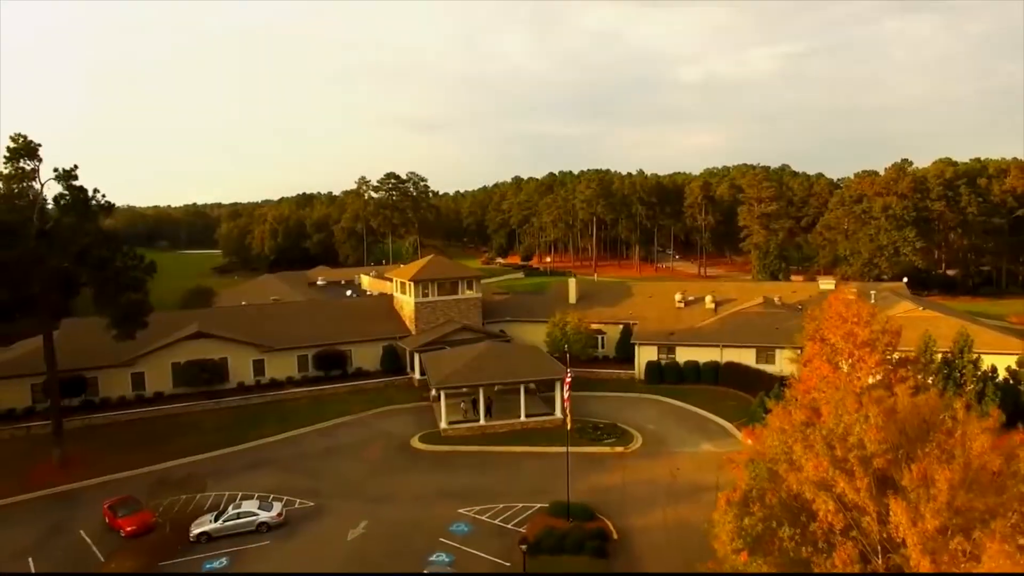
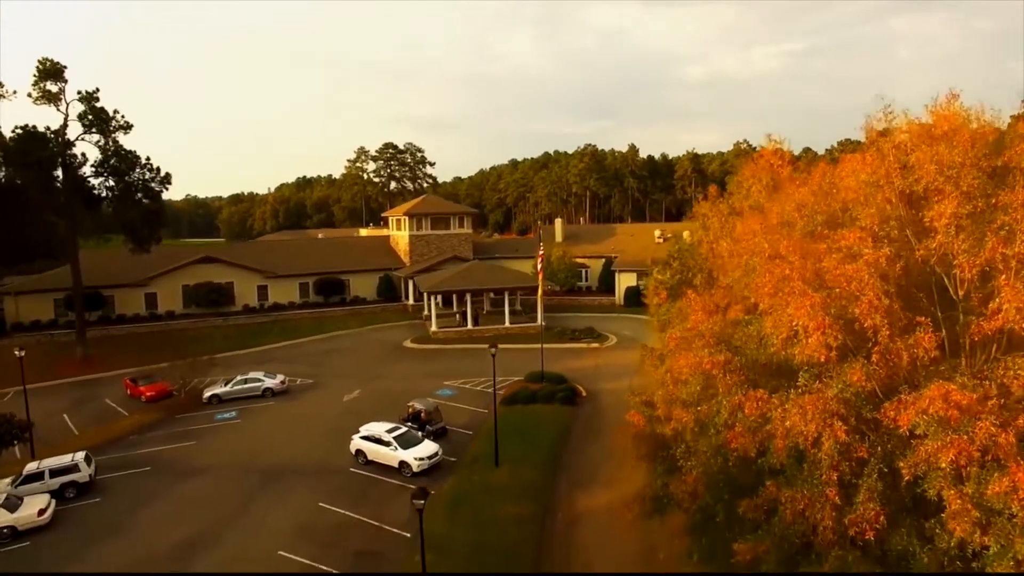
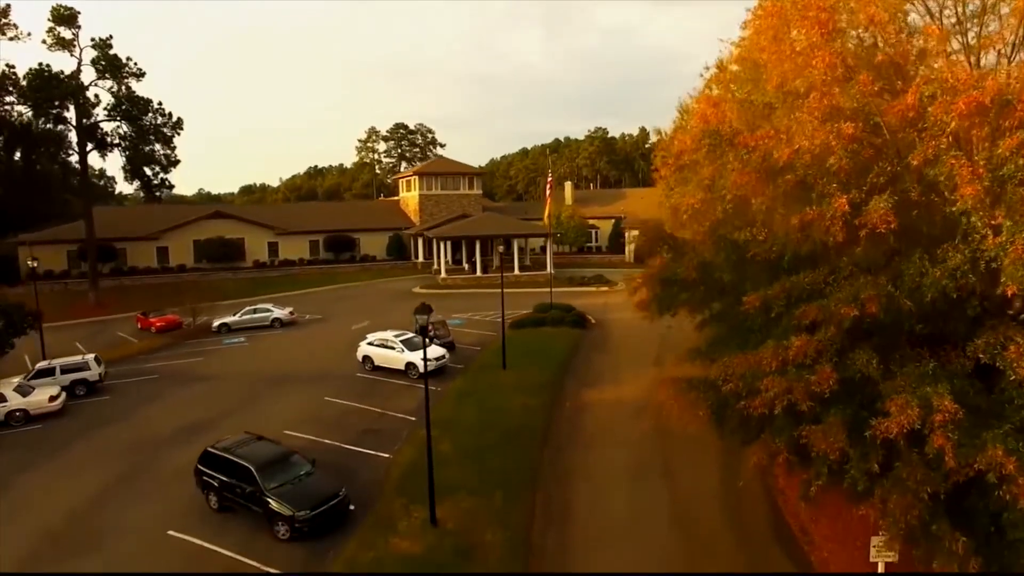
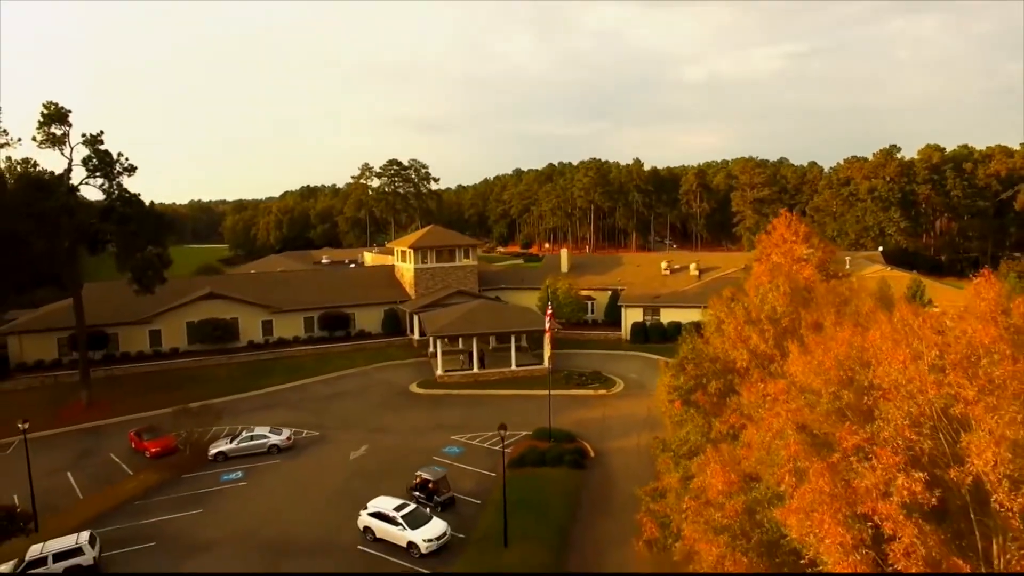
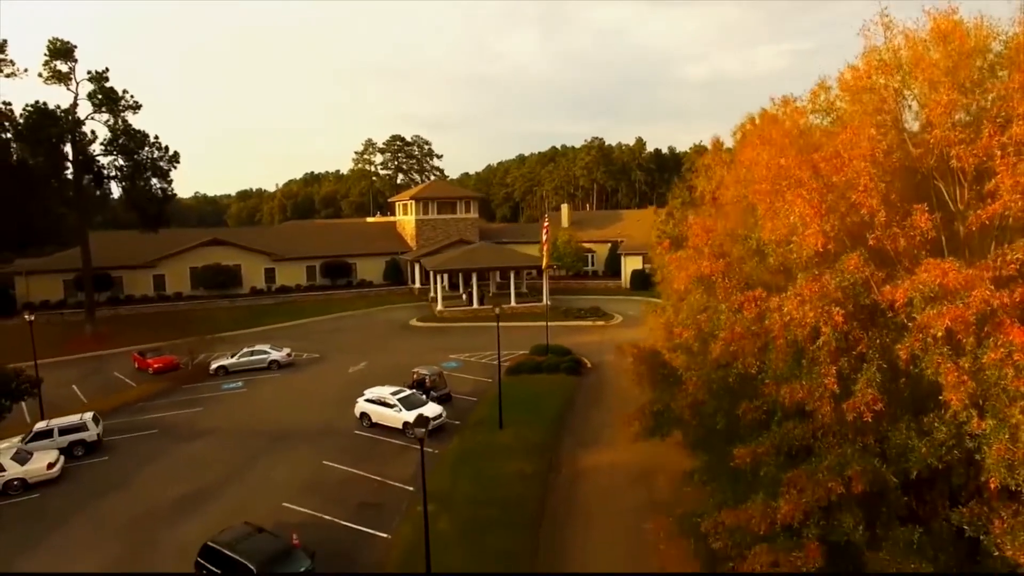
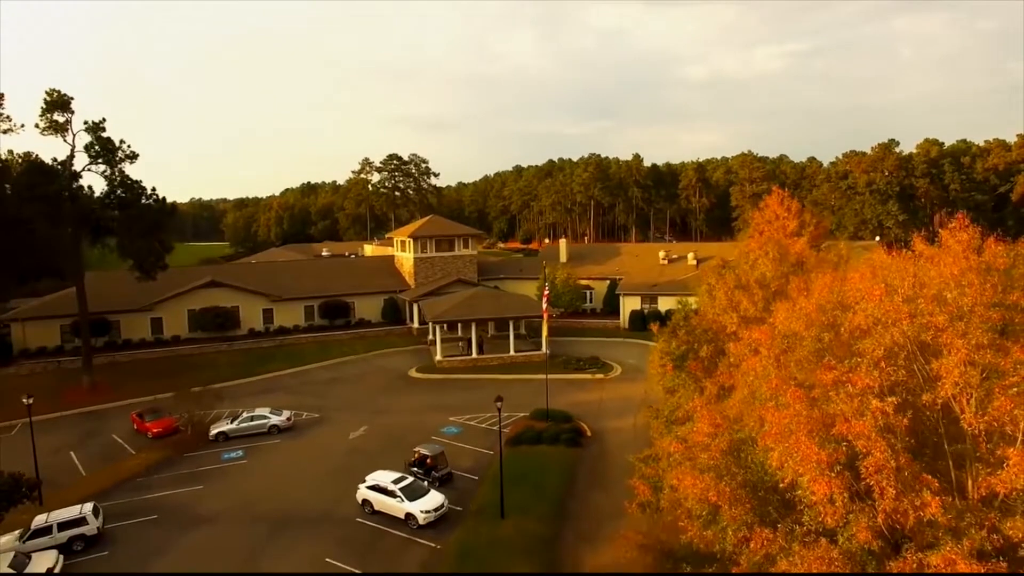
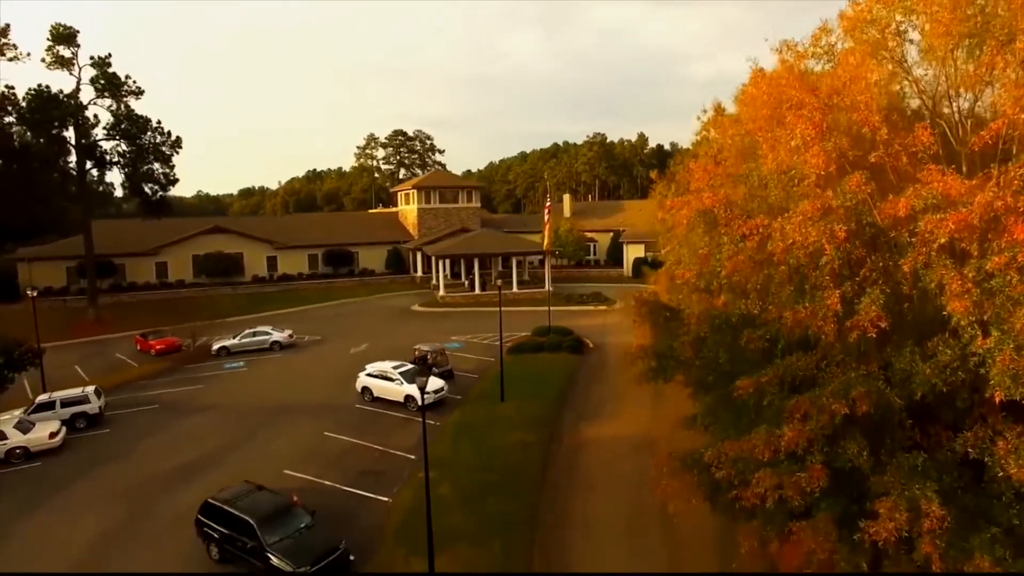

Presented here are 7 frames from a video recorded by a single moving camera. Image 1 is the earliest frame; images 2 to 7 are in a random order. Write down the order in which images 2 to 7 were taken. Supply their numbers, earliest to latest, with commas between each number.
4, 6, 2, 5, 7, 3
